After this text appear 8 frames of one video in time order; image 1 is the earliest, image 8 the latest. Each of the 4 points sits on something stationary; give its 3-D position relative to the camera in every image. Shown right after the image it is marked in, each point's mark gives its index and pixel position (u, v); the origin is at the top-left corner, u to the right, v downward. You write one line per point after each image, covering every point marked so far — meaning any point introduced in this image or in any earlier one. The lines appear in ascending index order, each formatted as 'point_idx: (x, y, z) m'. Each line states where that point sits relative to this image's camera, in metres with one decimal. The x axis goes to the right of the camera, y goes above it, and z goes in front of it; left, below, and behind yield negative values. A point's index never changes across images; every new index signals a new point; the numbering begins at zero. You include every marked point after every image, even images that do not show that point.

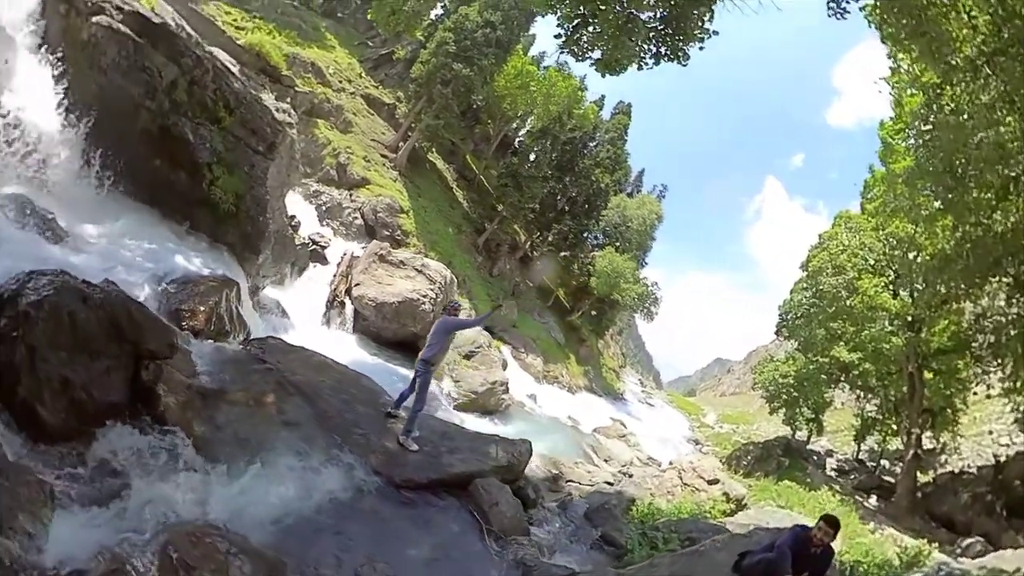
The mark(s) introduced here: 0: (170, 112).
0: (-7.9, +4.2, +11.5) m
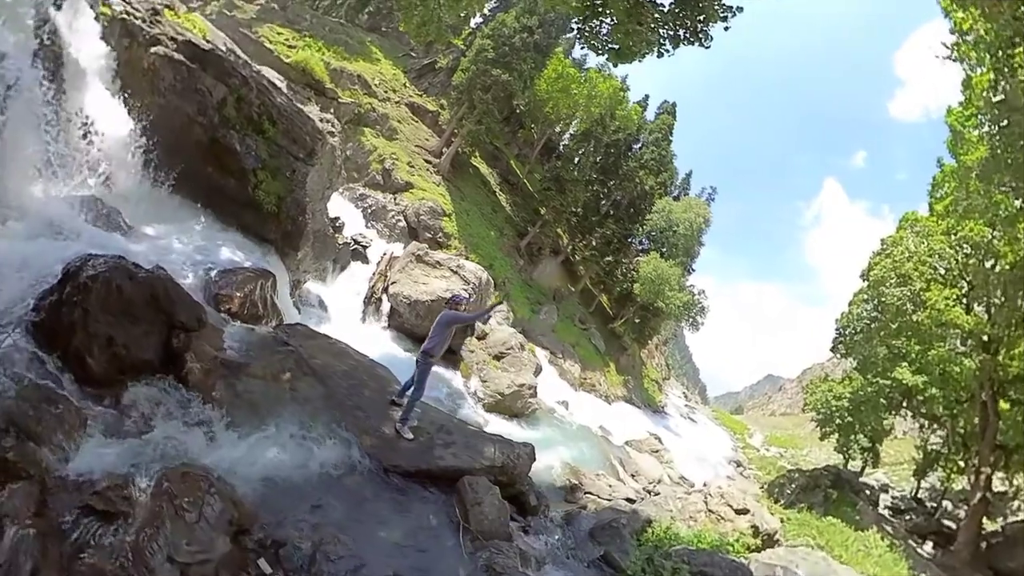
0: (-7.8, +4.4, +12.9) m
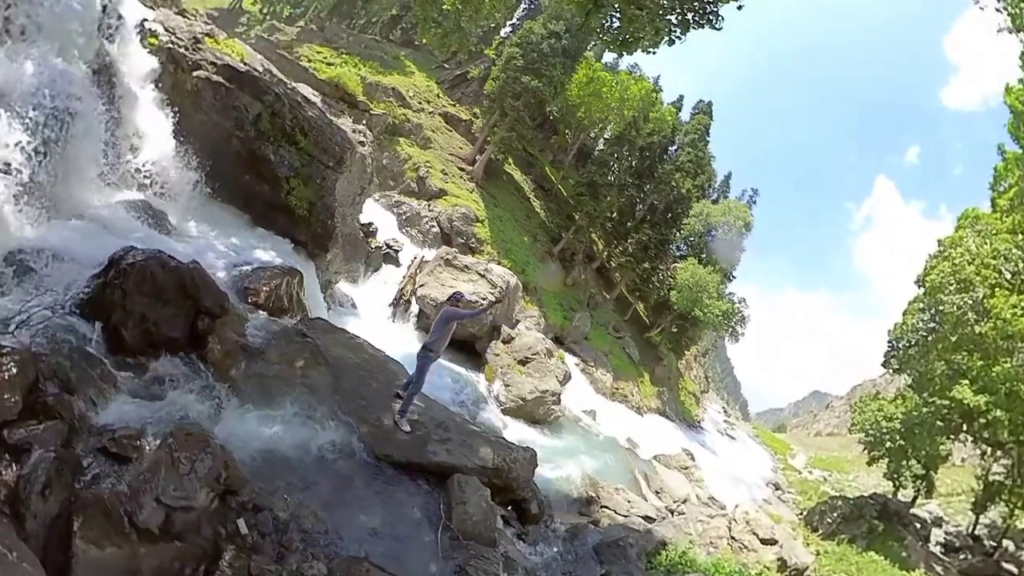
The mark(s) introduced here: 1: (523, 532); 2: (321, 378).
0: (-7.6, +4.5, +14.0) m
1: (+0.3, -6.3, +11.9) m
2: (-4.5, -2.1, +11.6) m
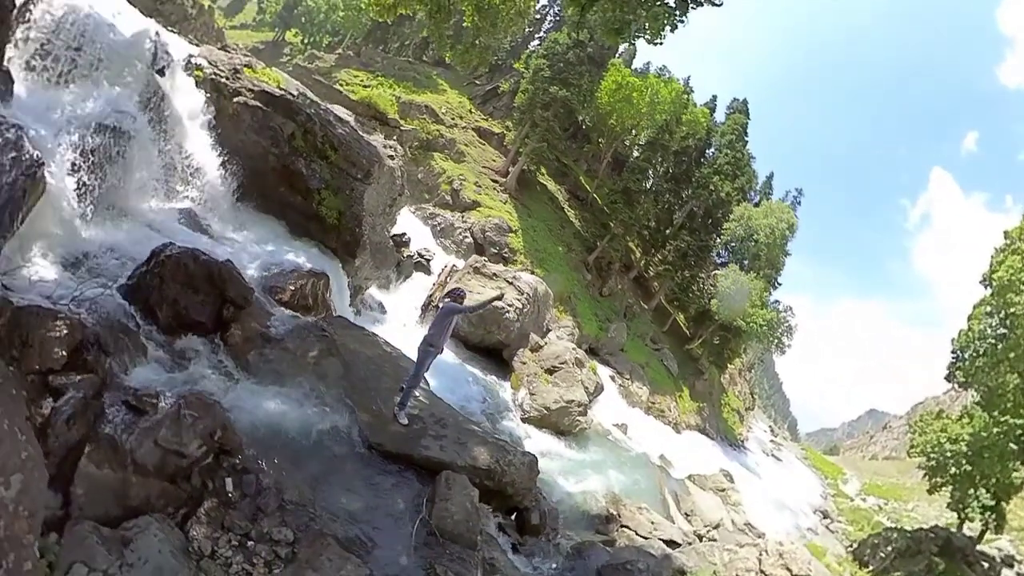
0: (-7.3, +4.4, +15.3) m
1: (+0.2, -6.3, +11.6) m
2: (-4.6, -2.1, +12.2) m
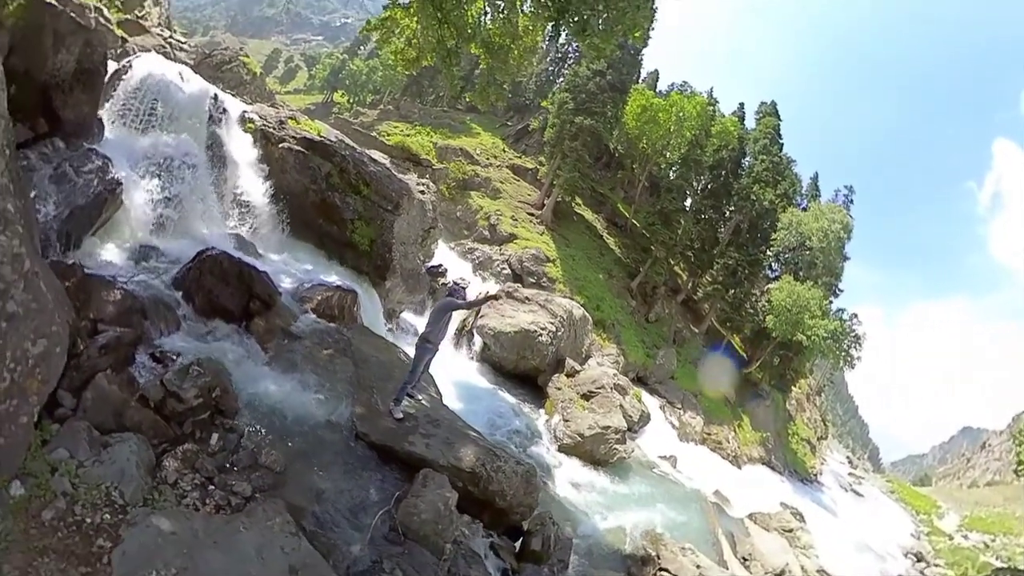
0: (-6.9, +3.6, +17.2) m
1: (+0.1, -6.0, +10.7) m
2: (-4.6, -2.2, +12.7) m
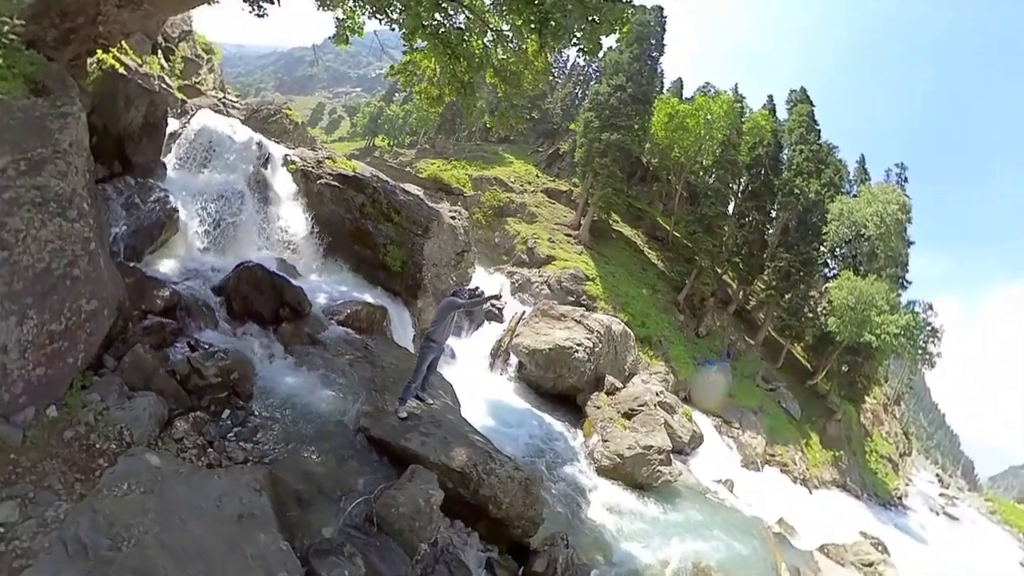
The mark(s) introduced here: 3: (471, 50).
0: (-6.1, +2.8, +18.7) m
1: (0.0, -5.7, +10.1) m
2: (-4.4, -2.4, +13.3) m
3: (-1.5, +8.7, +17.0) m
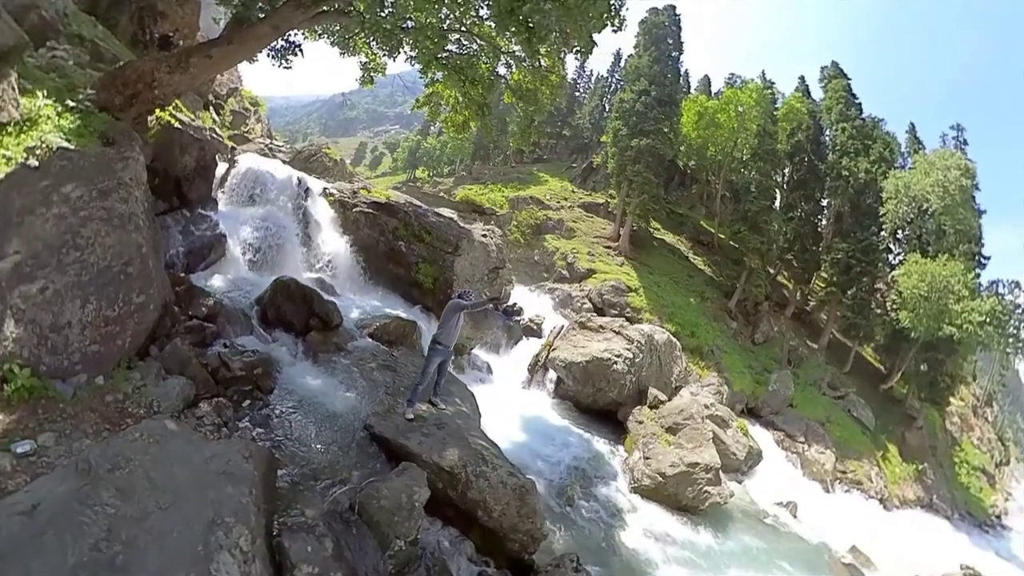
0: (-5.0, +2.0, +20.0) m
1: (-0.3, -5.5, +9.8) m
2: (-4.1, -2.7, +14.0) m
3: (-1.1, +8.3, +18.0) m
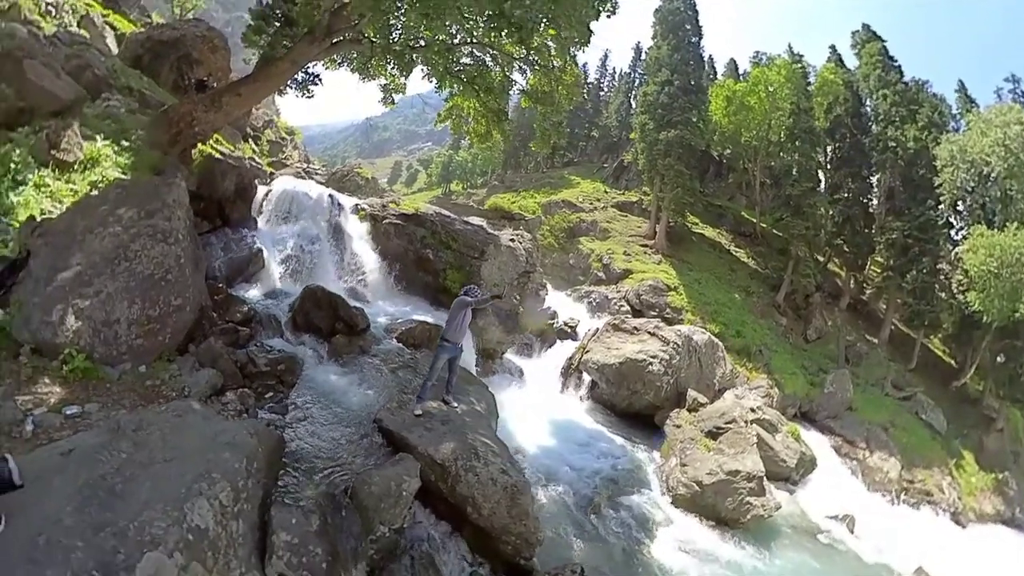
0: (-3.9, +1.6, +20.8) m
1: (-0.5, -5.3, +9.8) m
2: (-3.8, -2.8, +14.6) m
3: (-0.7, +8.1, +18.5) m
